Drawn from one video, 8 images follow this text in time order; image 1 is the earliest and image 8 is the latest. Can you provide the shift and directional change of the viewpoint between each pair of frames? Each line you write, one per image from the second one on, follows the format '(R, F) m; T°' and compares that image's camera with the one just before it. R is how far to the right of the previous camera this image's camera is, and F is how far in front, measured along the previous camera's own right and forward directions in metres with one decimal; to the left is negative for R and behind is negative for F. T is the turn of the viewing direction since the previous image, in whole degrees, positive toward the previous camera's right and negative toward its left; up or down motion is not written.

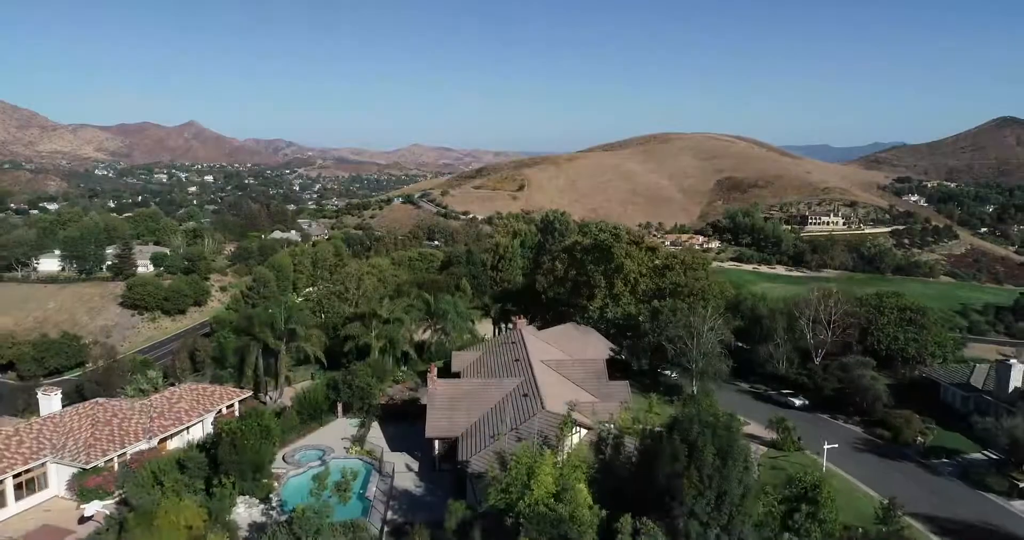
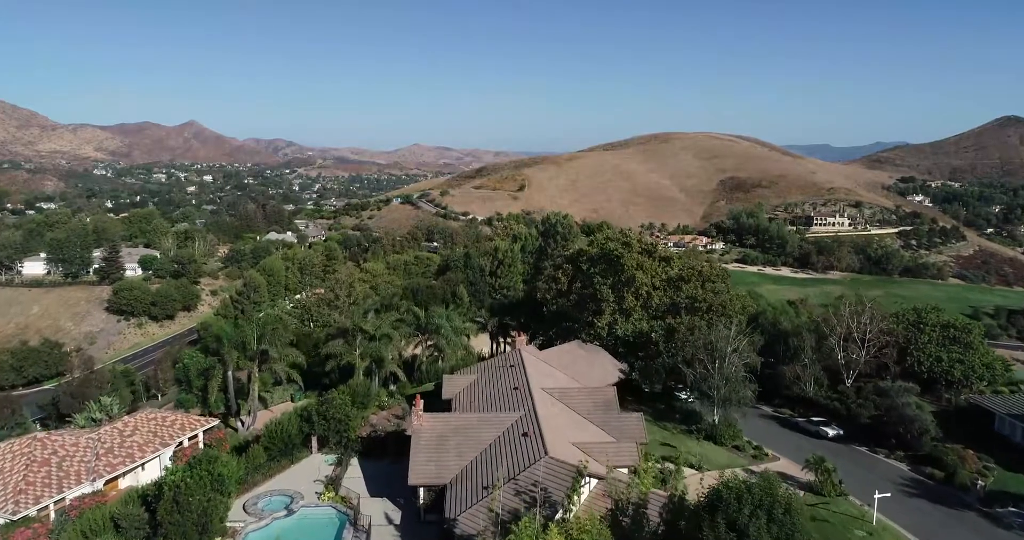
(+0.1, +2.8) m; 0°
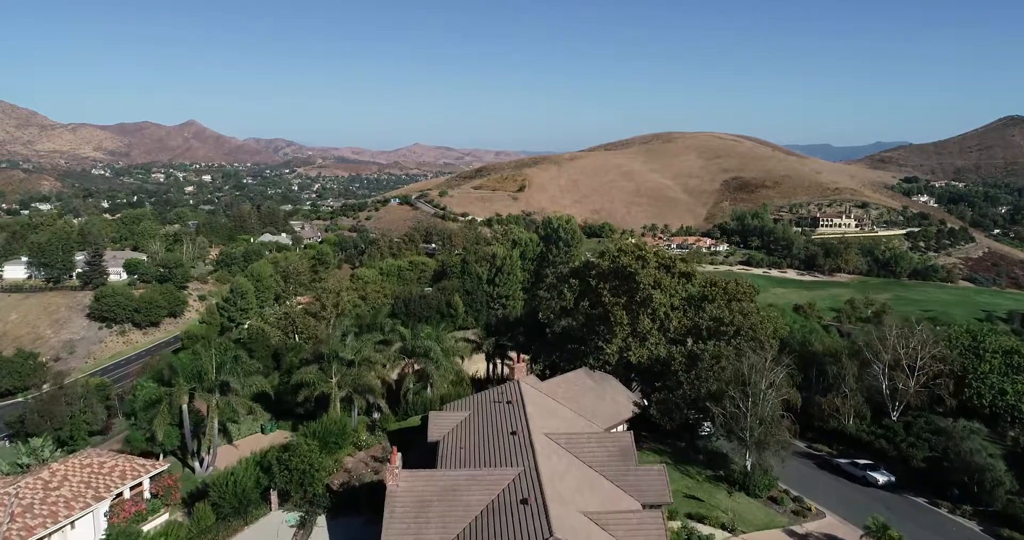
(+0.1, +3.2) m; 0°
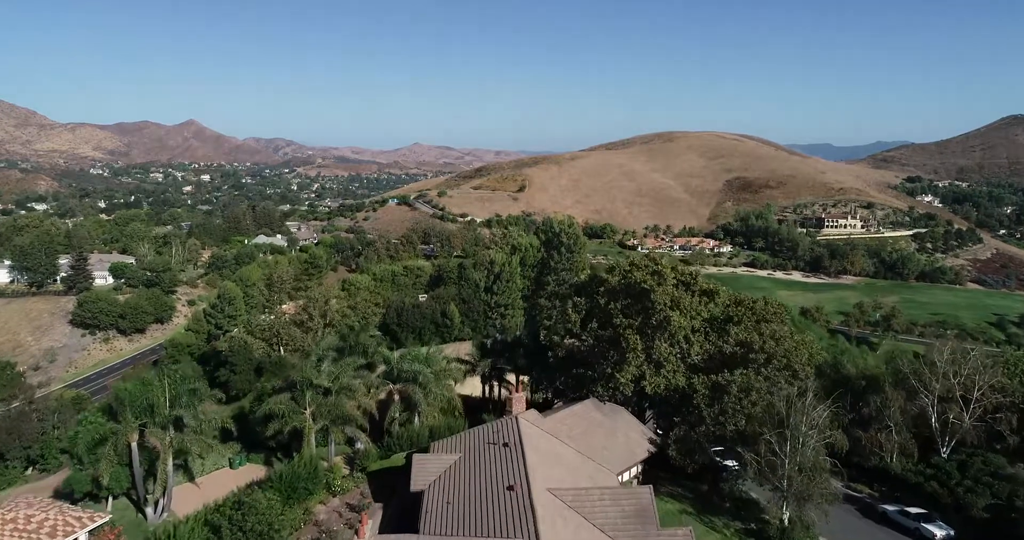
(+0.1, +2.7) m; 0°
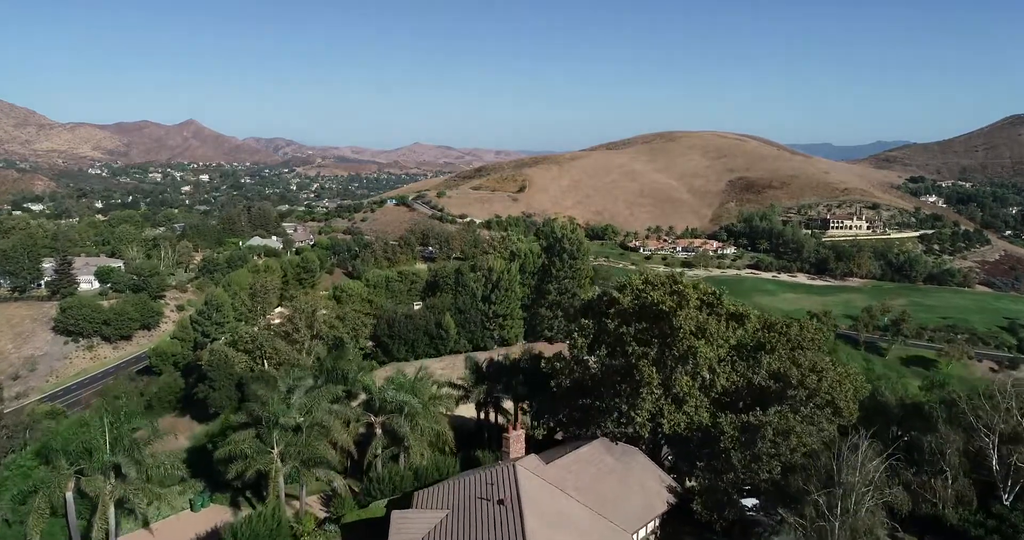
(+0.1, +2.6) m; 0°
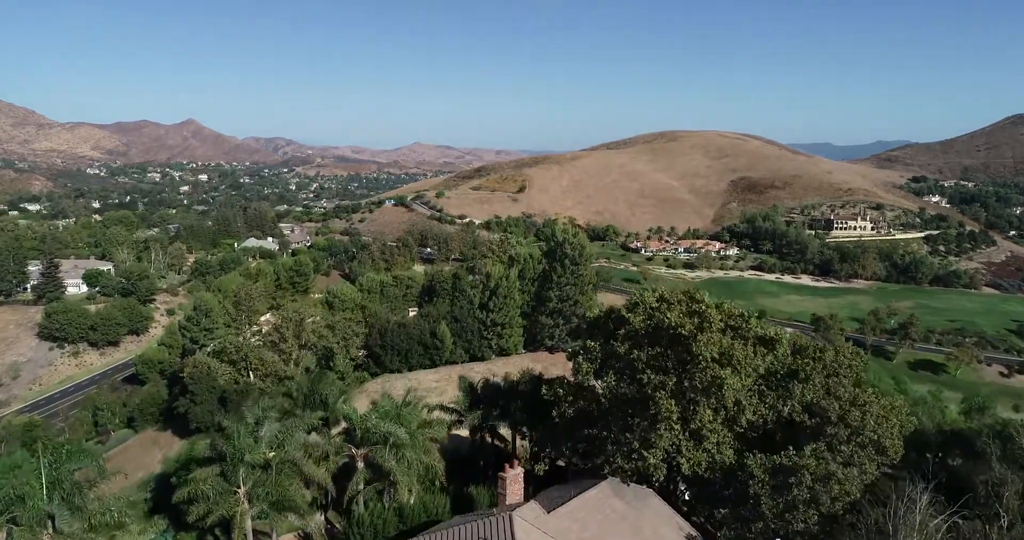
(+0.1, +2.0) m; 0°
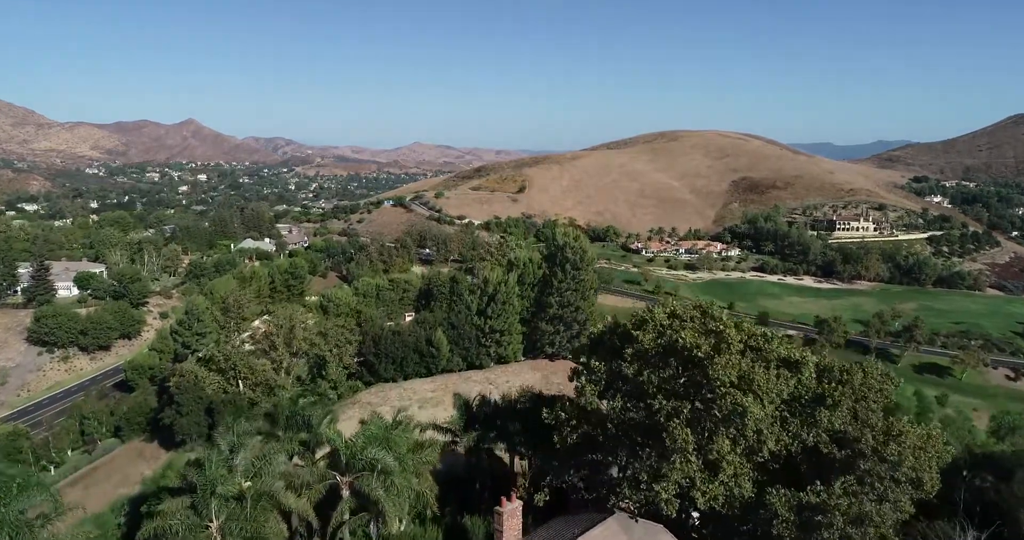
(0.0, +1.3) m; 0°
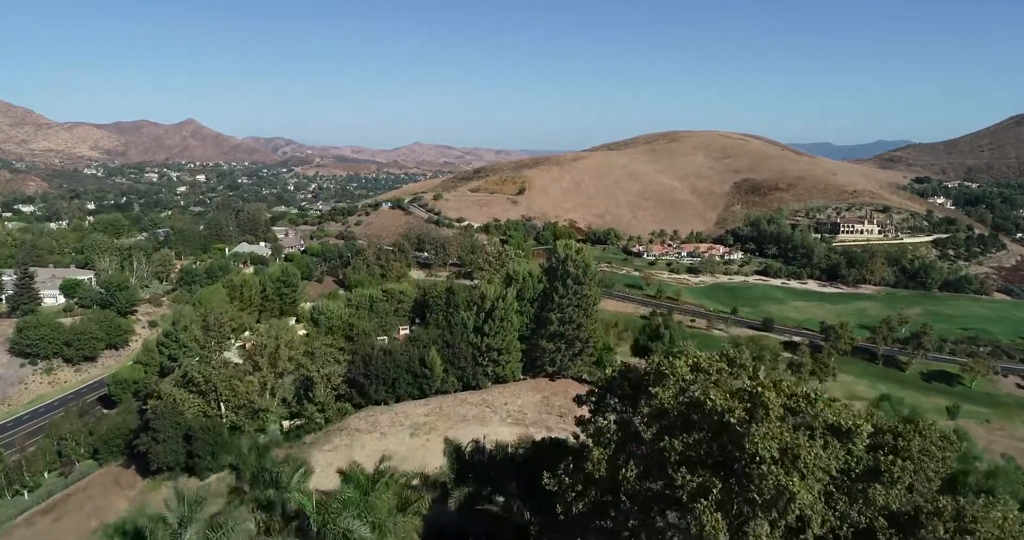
(+0.1, +2.1) m; 0°
